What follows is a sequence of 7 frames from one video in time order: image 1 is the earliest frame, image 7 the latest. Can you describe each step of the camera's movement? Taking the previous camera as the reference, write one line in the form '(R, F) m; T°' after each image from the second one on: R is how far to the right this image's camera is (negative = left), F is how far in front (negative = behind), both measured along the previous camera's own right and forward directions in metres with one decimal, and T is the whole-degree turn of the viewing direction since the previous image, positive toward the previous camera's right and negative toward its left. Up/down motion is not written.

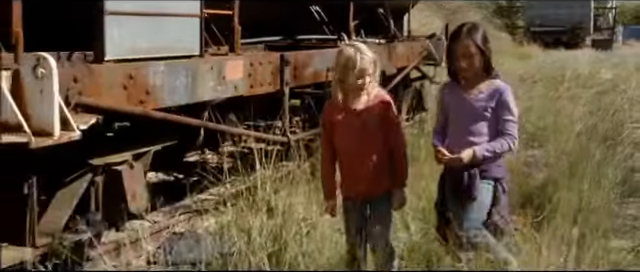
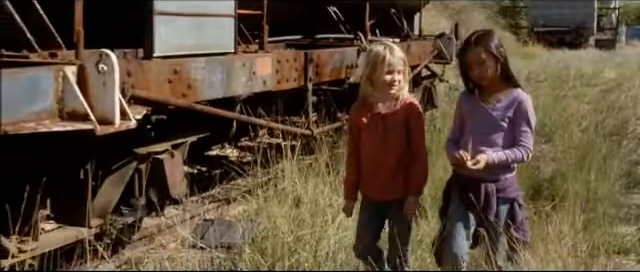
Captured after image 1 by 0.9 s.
(-0.2, -0.4) m; 0°
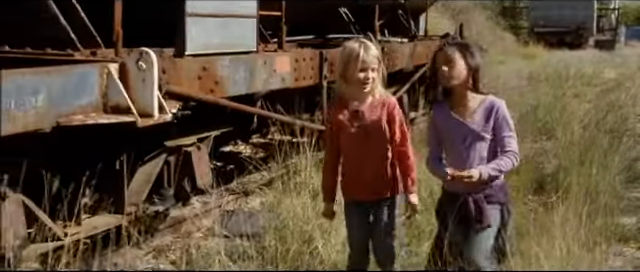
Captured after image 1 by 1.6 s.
(-0.2, -0.4) m; 0°
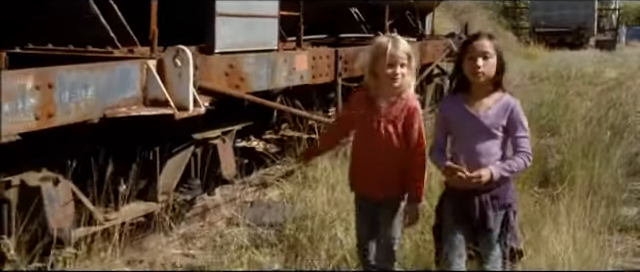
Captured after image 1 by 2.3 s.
(-0.2, -0.4) m; 0°
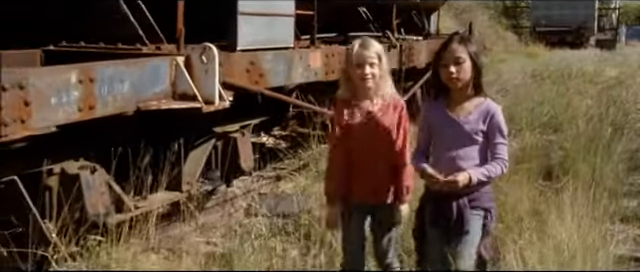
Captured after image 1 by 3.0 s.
(-0.2, -0.3) m; 0°
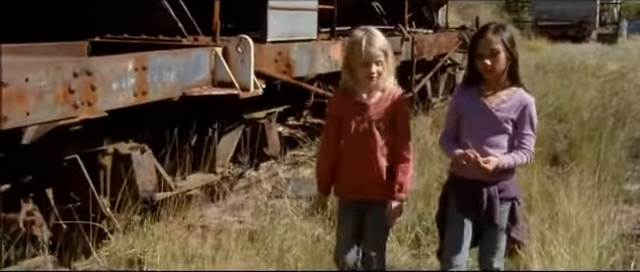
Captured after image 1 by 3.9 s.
(-0.2, -0.5) m; 0°
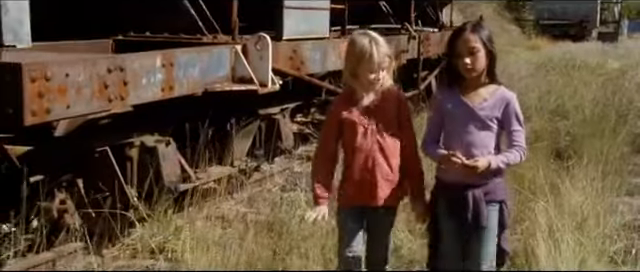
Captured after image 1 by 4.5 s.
(-0.1, -0.3) m; 0°
